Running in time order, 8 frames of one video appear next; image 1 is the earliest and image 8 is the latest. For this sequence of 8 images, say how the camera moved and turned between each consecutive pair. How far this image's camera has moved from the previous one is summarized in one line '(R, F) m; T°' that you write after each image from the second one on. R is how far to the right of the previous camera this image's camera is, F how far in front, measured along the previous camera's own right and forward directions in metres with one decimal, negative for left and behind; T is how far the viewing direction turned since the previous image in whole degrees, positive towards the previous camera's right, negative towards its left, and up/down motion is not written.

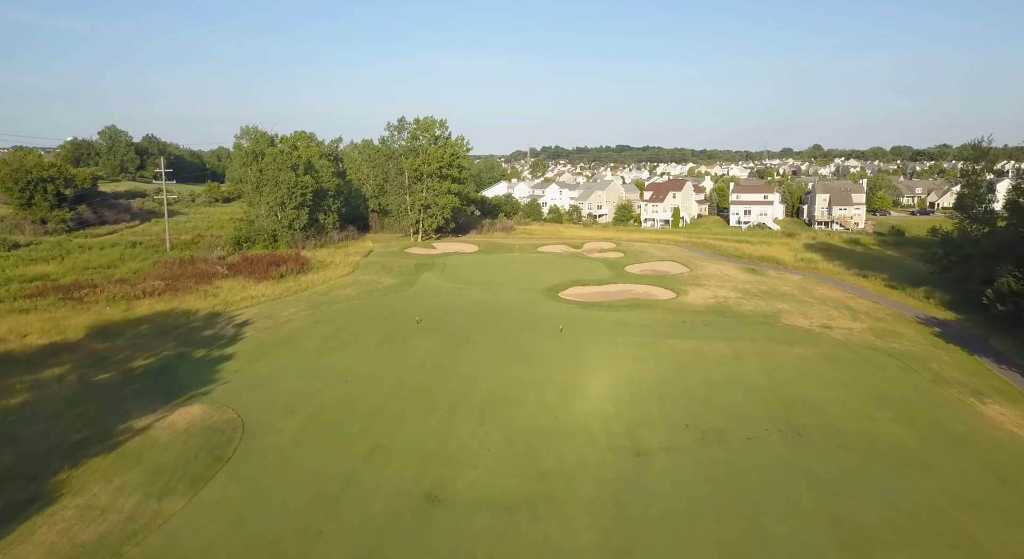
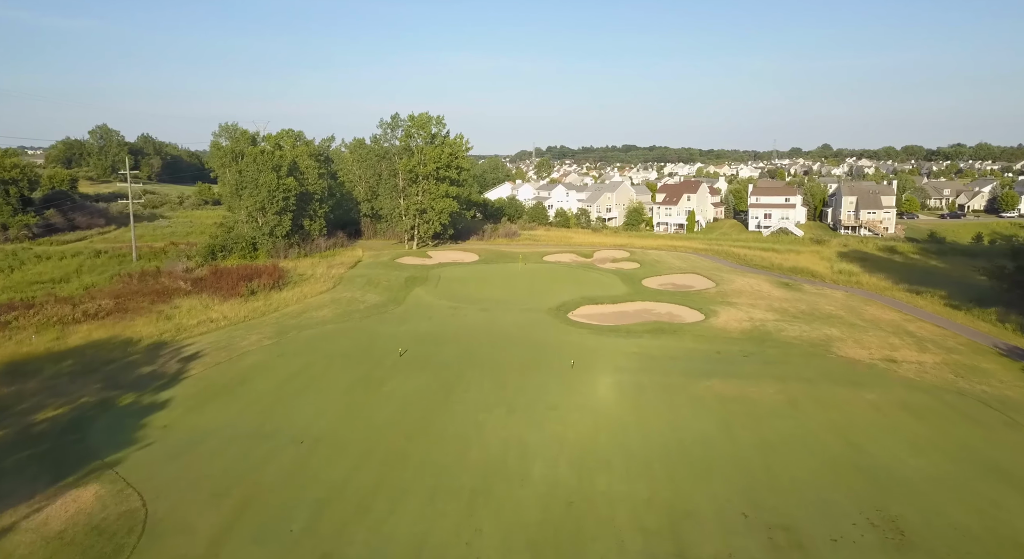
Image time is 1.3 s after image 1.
(+0.1, +3.7) m; 0°
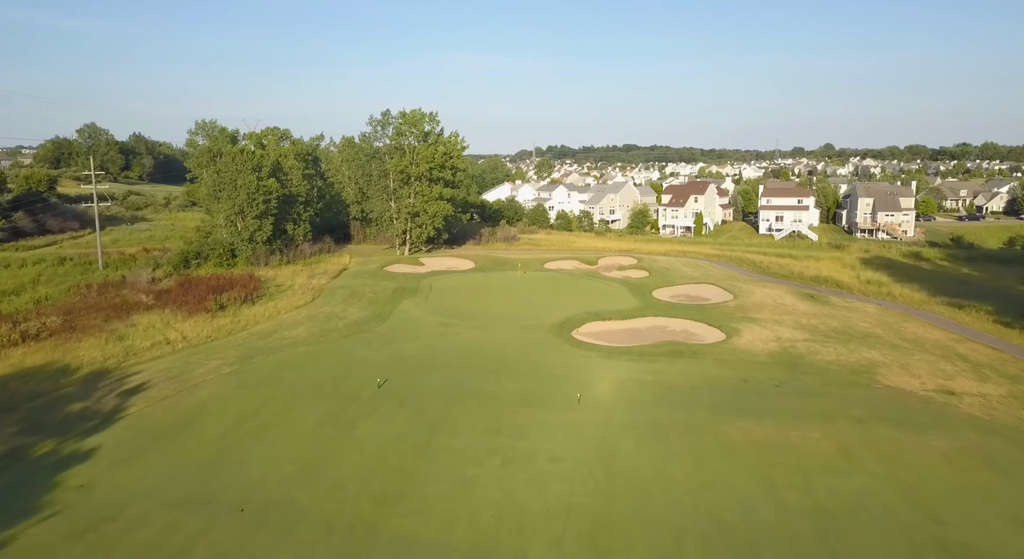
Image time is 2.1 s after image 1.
(+0.1, +2.6) m; 0°
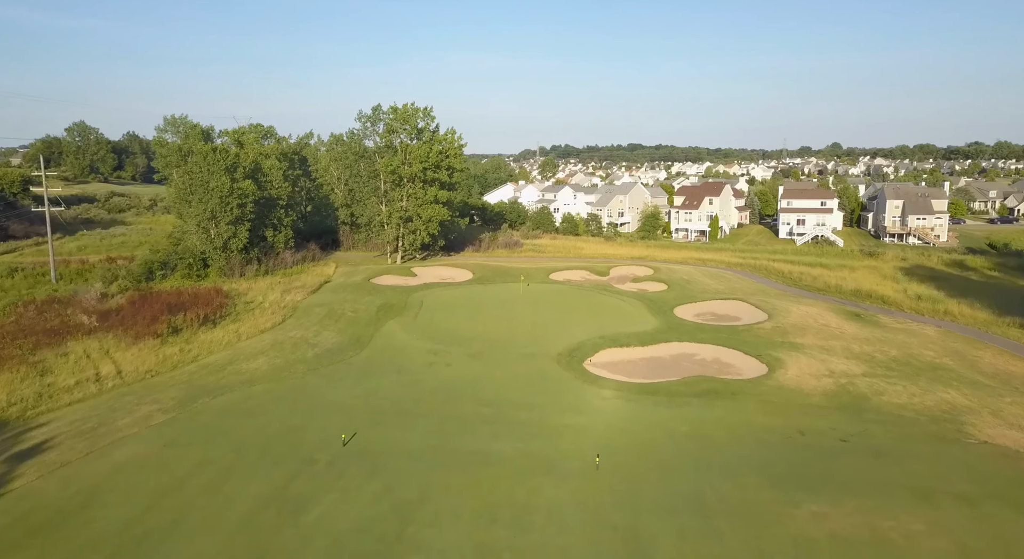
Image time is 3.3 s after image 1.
(+0.1, +3.4) m; 0°
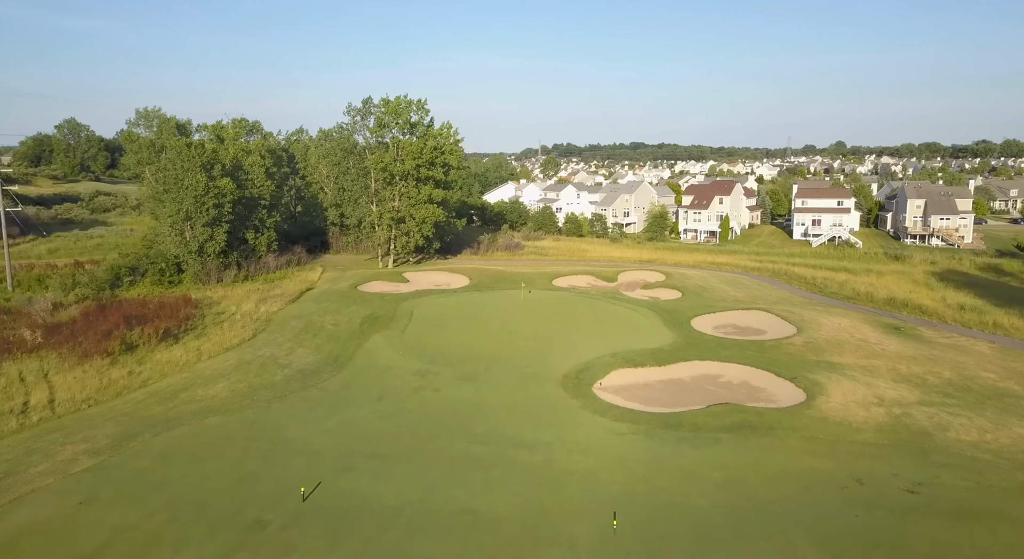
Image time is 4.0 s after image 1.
(+0.1, +2.4) m; 0°
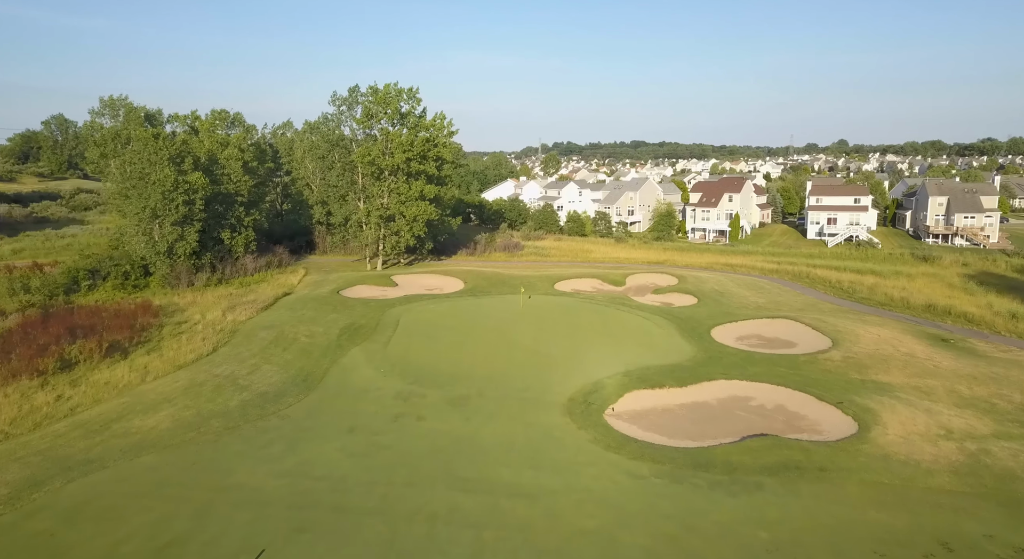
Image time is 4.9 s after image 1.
(+0.1, +2.4) m; 0°
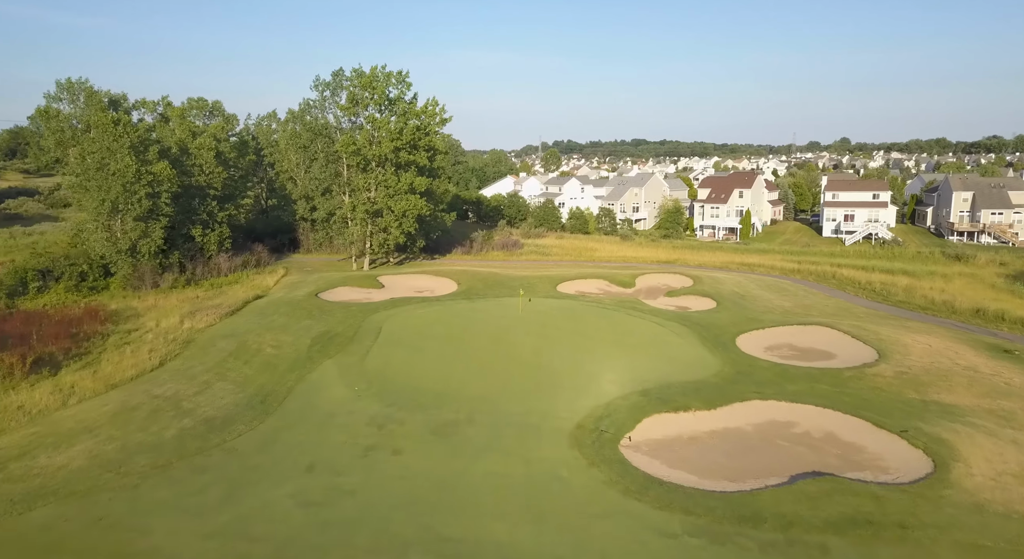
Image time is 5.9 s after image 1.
(+0.1, +2.4) m; 0°
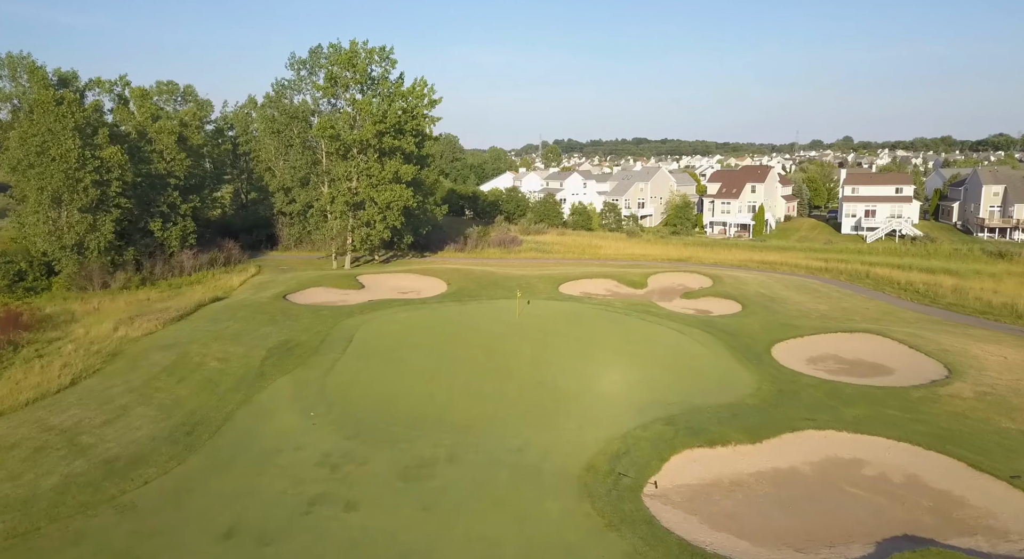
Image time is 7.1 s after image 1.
(+0.1, +2.7) m; 0°
